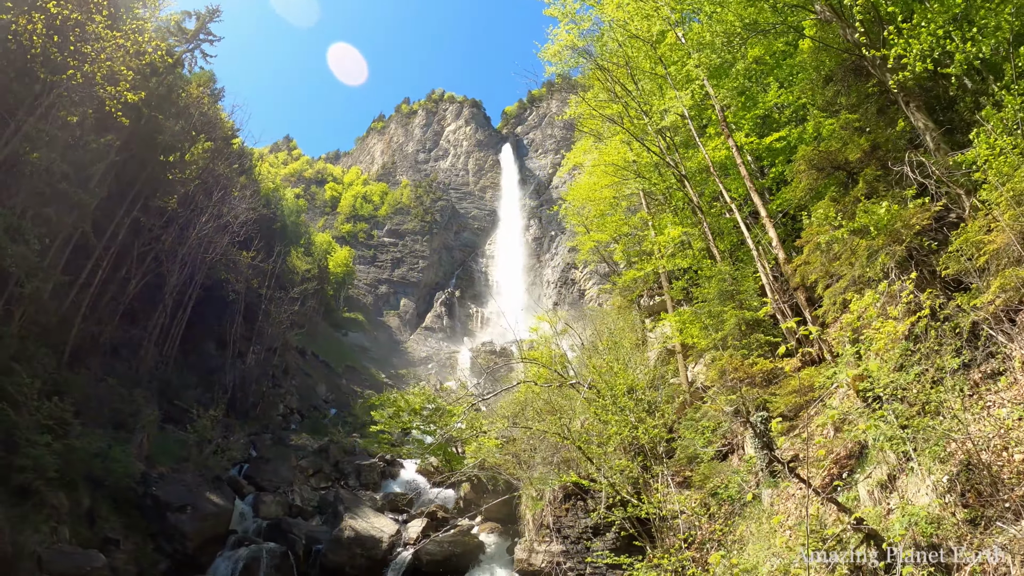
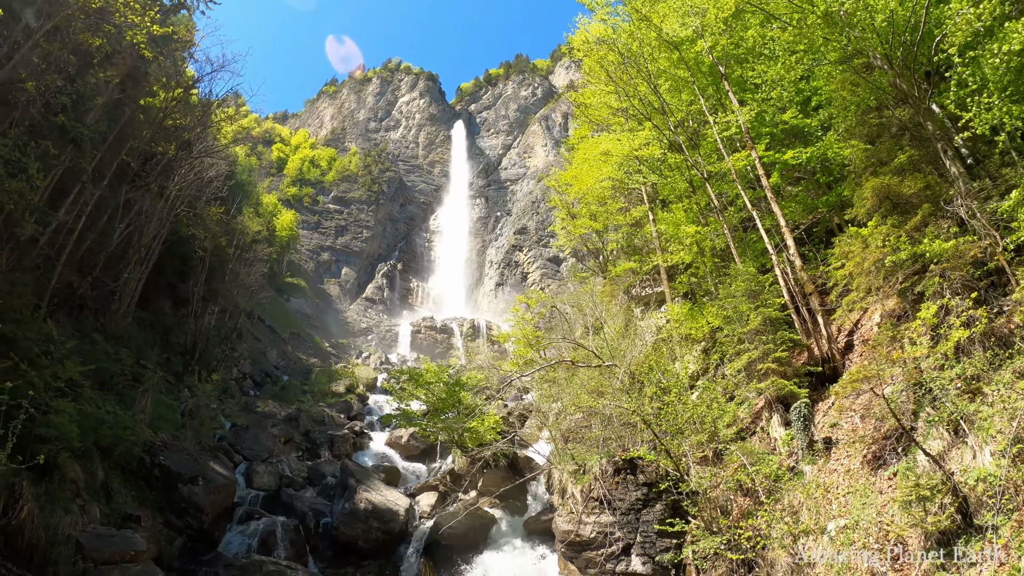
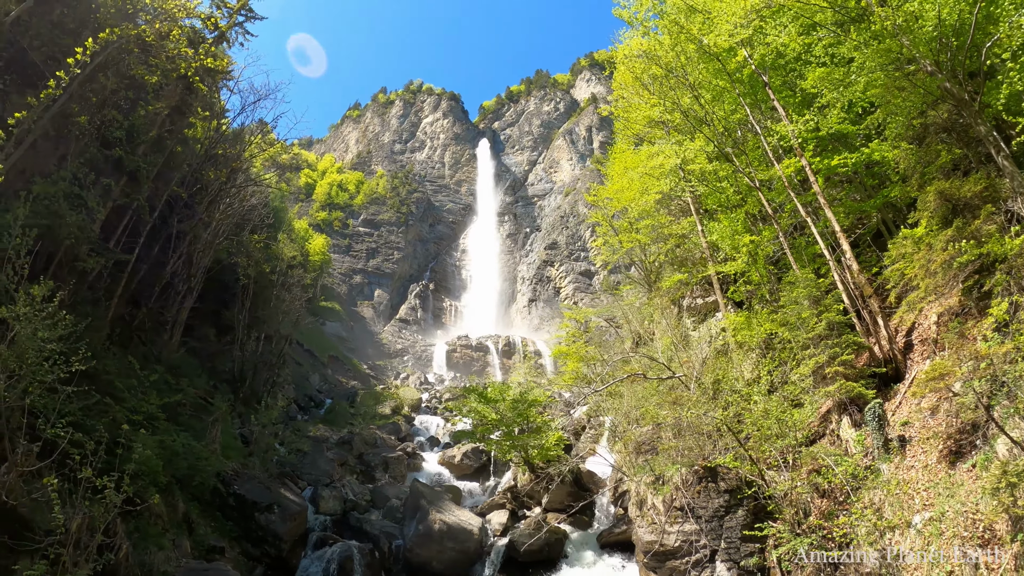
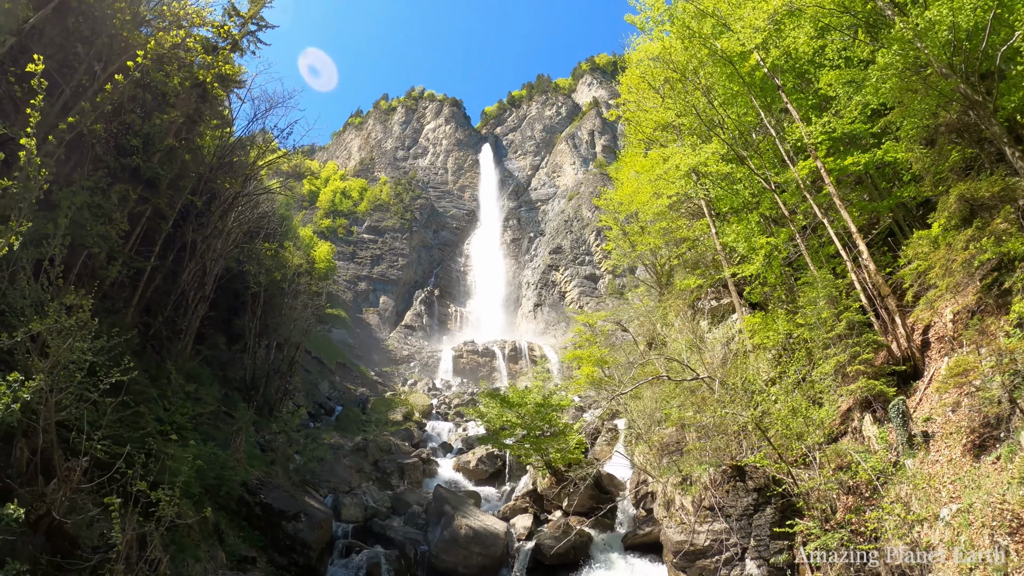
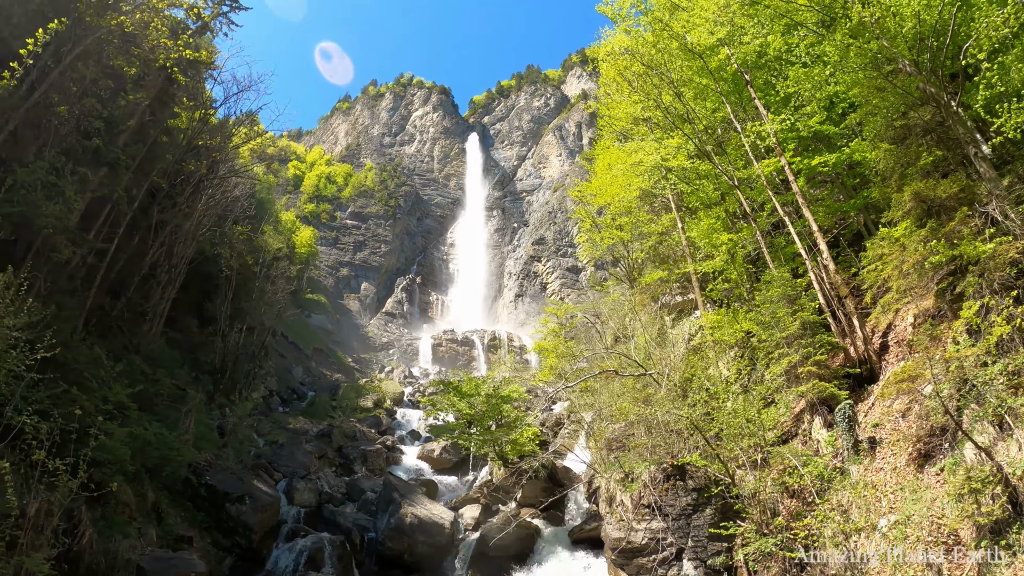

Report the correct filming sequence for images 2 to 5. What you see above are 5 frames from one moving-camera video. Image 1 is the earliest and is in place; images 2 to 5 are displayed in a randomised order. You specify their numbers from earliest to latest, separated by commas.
2, 5, 3, 4
